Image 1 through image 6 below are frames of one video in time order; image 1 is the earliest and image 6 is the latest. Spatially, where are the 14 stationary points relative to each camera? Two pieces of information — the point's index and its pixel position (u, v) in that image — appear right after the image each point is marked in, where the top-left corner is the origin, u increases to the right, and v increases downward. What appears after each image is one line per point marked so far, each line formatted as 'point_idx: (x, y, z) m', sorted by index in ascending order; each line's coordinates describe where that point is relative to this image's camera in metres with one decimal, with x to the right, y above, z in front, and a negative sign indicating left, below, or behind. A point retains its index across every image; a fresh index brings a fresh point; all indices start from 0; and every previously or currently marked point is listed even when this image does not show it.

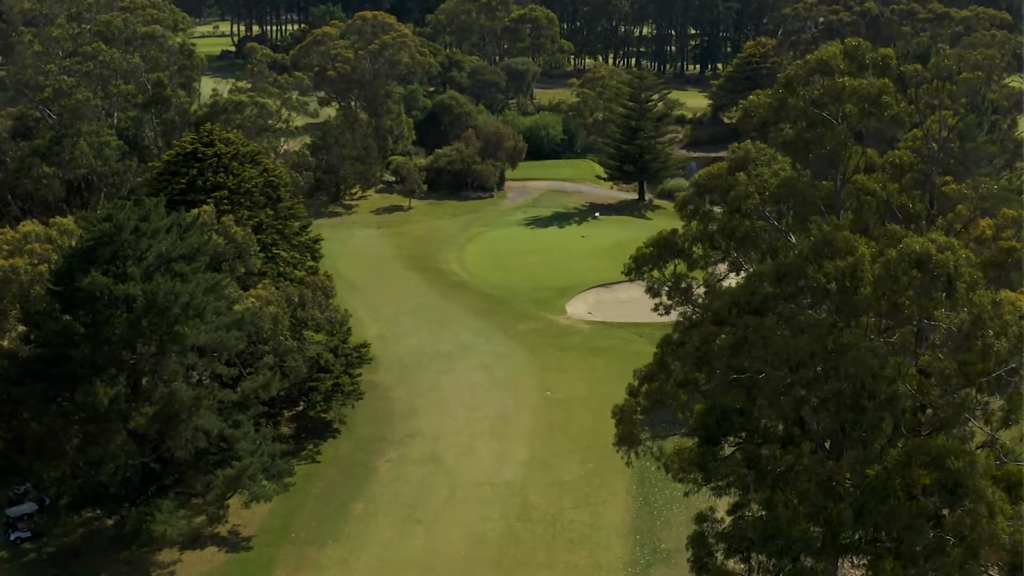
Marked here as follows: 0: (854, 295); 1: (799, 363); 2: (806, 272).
0: (+5.1, -0.1, +19.3) m
1: (+4.4, -1.1, +19.6) m
2: (+4.5, +0.2, +19.8) m
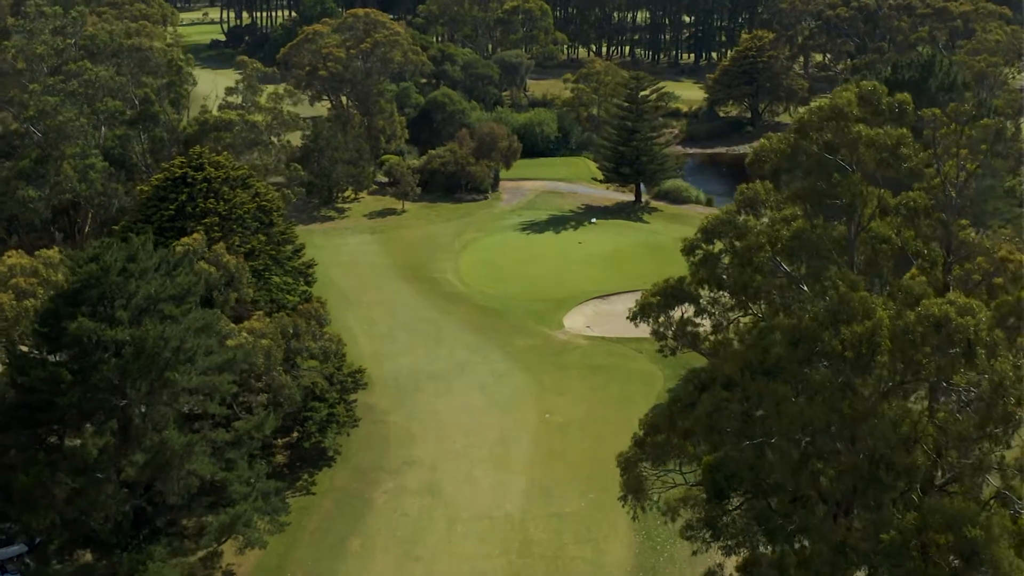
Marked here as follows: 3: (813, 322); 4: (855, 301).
0: (+5.2, -1.0, +18.5) m
1: (+4.4, -2.1, +18.8) m
2: (+4.6, -0.7, +19.0) m
3: (+4.6, -0.5, +19.4) m
4: (+5.0, -0.1, +19.0) m
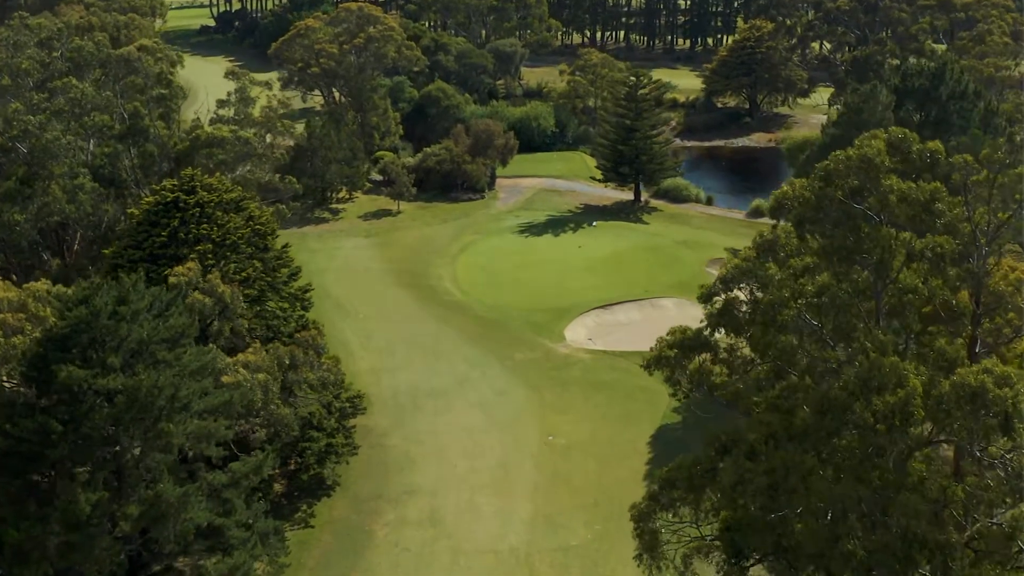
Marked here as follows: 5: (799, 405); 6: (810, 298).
0: (+5.4, -2.0, +17.6) m
1: (+4.6, -3.1, +17.9) m
2: (+4.8, -1.7, +18.1) m
3: (+4.8, -1.5, +18.5) m
4: (+5.2, -1.1, +18.0) m
5: (+4.3, -1.8, +19.4) m
6: (+4.6, -0.2, +19.8) m
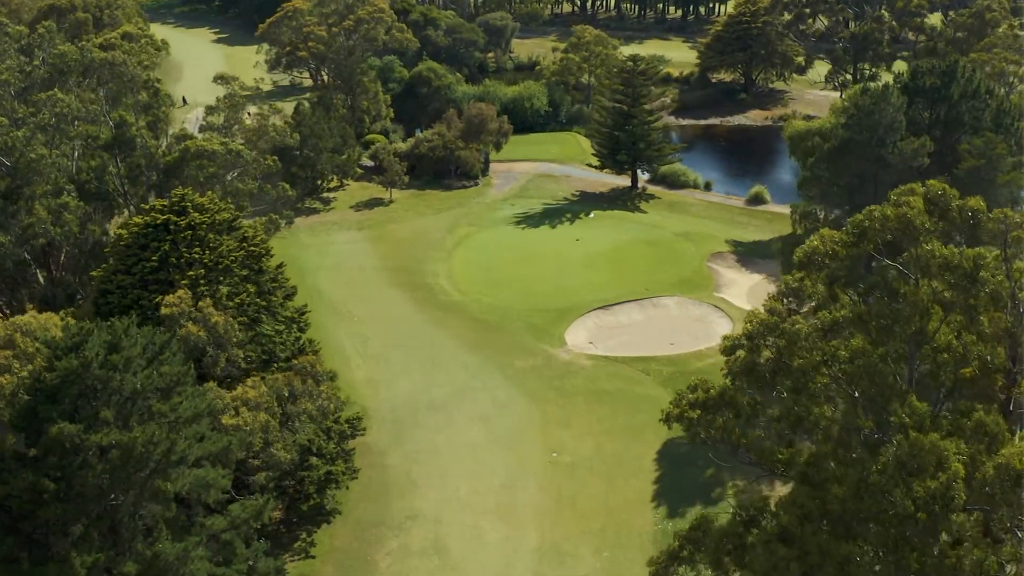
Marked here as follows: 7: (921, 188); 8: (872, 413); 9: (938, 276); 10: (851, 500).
0: (+5.7, -3.1, +16.7) m
1: (+4.9, -4.1, +17.1) m
2: (+5.0, -2.7, +17.2) m
3: (+5.0, -2.5, +17.6) m
4: (+5.5, -2.1, +17.1) m
5: (+4.6, -2.8, +18.5) m
6: (+4.8, -1.2, +18.8) m
7: (+6.2, +1.5, +19.6) m
8: (+5.2, -1.8, +18.6) m
9: (+6.1, +0.2, +18.6) m
10: (+4.7, -2.9, +17.9) m
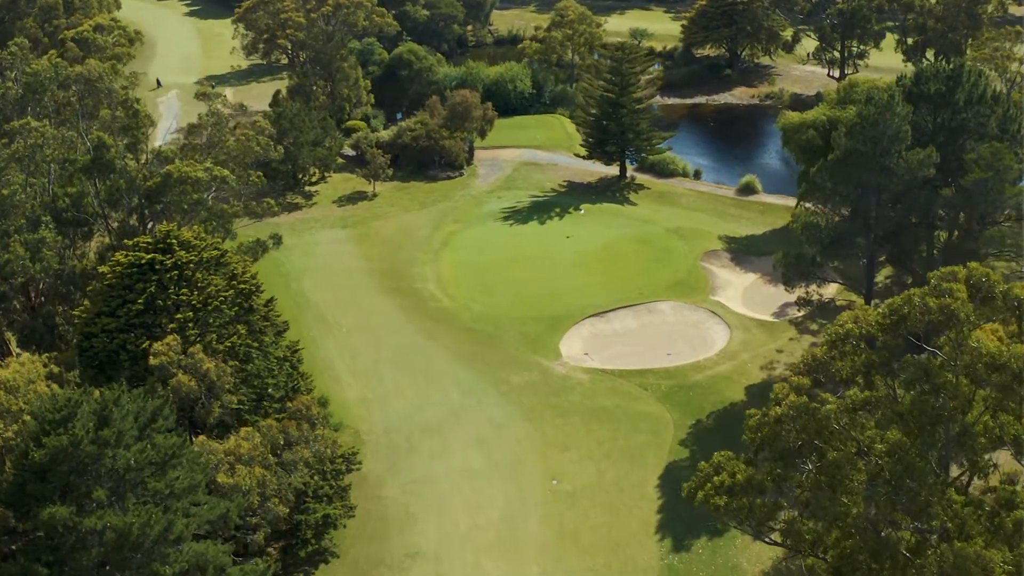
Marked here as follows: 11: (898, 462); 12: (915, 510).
0: (+6.0, -4.5, +15.9) m
1: (+5.3, -5.5, +16.3) m
2: (+5.4, -4.1, +16.3) m
3: (+5.4, -3.9, +16.7) m
4: (+5.8, -3.5, +16.2) m
5: (+4.9, -4.1, +17.6) m
6: (+5.2, -2.5, +17.9) m
7: (+6.4, +0.2, +18.6) m
8: (+5.5, -3.1, +17.7) m
9: (+6.4, -1.1, +17.6) m
10: (+5.1, -4.3, +17.1) m
11: (+5.4, -2.5, +17.8) m
12: (+5.6, -3.1, +17.7) m
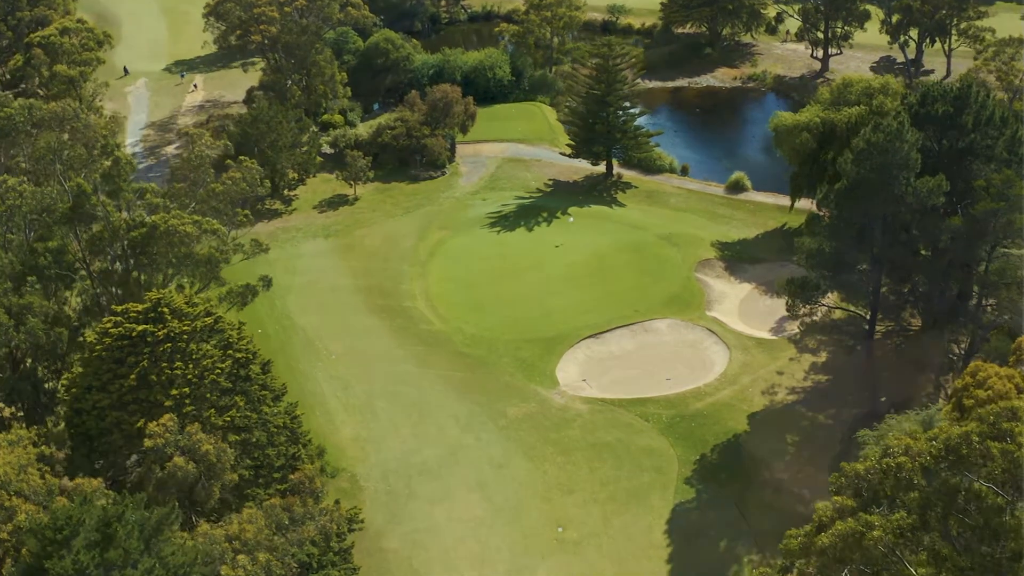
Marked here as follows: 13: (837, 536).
0: (+6.7, -6.5, +15.2) m
1: (+6.0, -7.5, +15.6) m
2: (+6.1, -6.1, +15.6) m
3: (+6.0, -5.9, +16.0) m
4: (+6.5, -5.5, +15.5) m
5: (+5.6, -6.1, +16.9) m
6: (+5.7, -4.4, +17.1) m
7: (+7.0, -1.7, +17.6) m
8: (+6.1, -5.1, +16.9) m
9: (+7.0, -3.1, +16.8) m
10: (+5.7, -6.3, +16.4) m
11: (+6.0, -4.4, +17.0) m
12: (+6.2, -5.0, +17.0) m
13: (+4.9, -3.7, +19.5) m
